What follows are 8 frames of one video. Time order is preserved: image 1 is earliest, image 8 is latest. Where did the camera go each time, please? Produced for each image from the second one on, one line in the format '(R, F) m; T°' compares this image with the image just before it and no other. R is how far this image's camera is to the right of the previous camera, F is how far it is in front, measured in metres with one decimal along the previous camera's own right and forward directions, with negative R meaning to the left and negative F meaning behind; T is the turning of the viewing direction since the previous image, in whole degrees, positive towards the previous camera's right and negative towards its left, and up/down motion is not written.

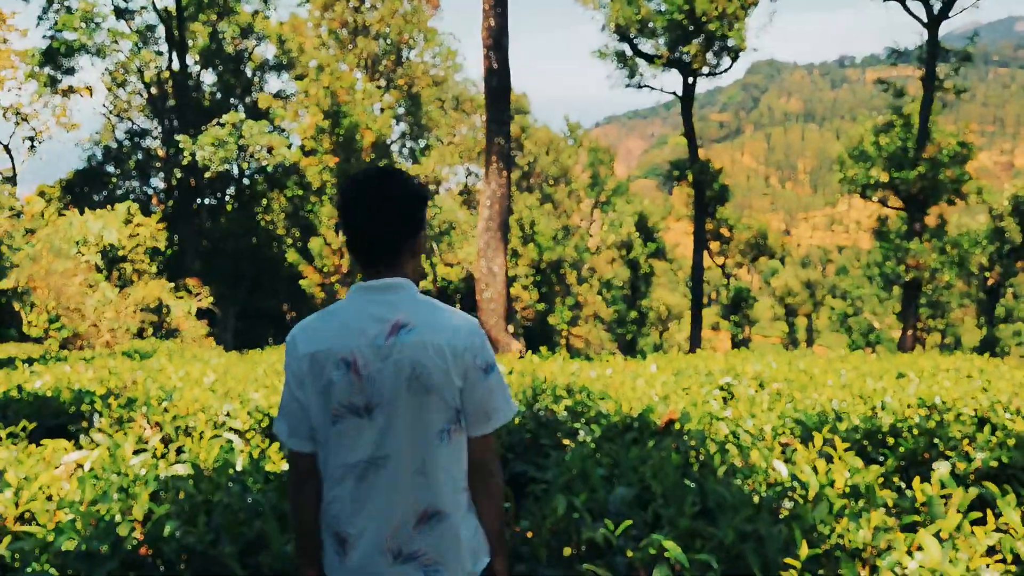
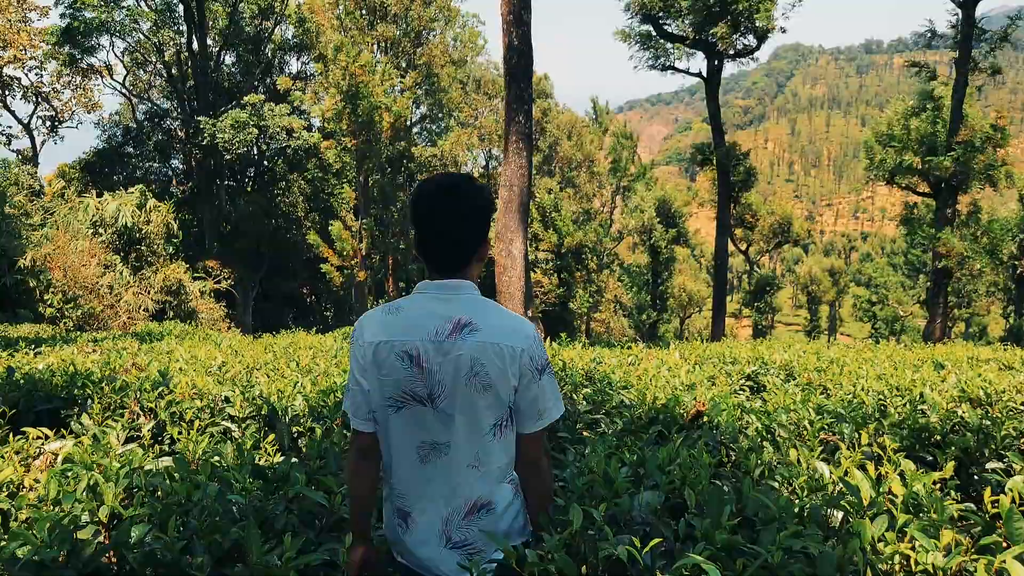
(0.0, +0.2) m; -1°
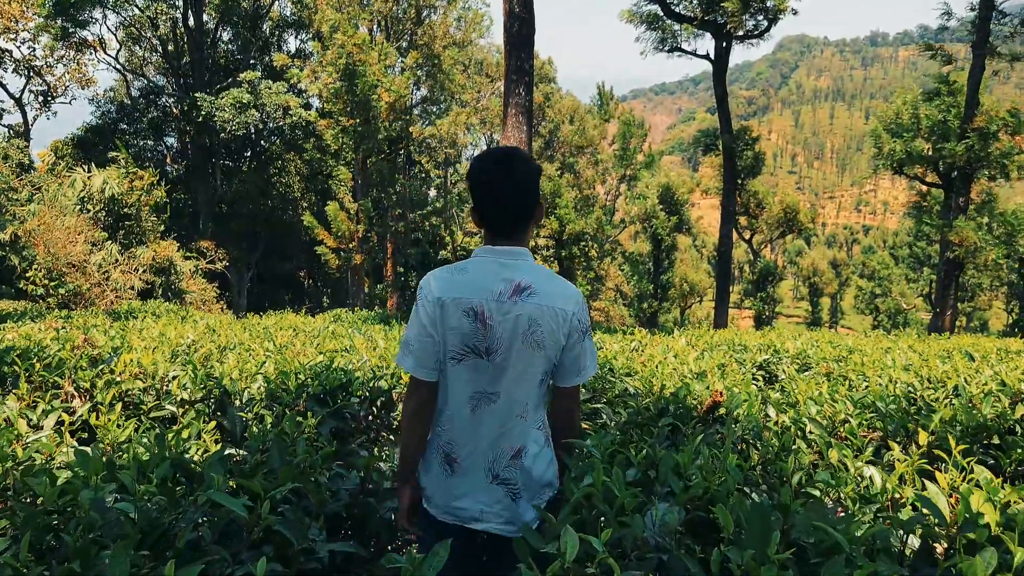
(0.0, +0.4) m; 0°
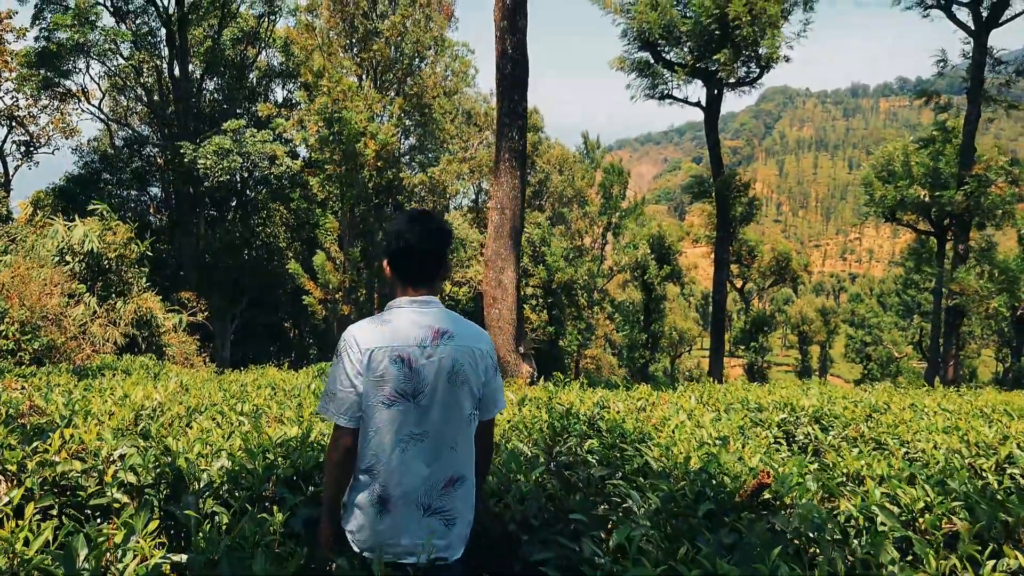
(-0.1, +0.4) m; +1°
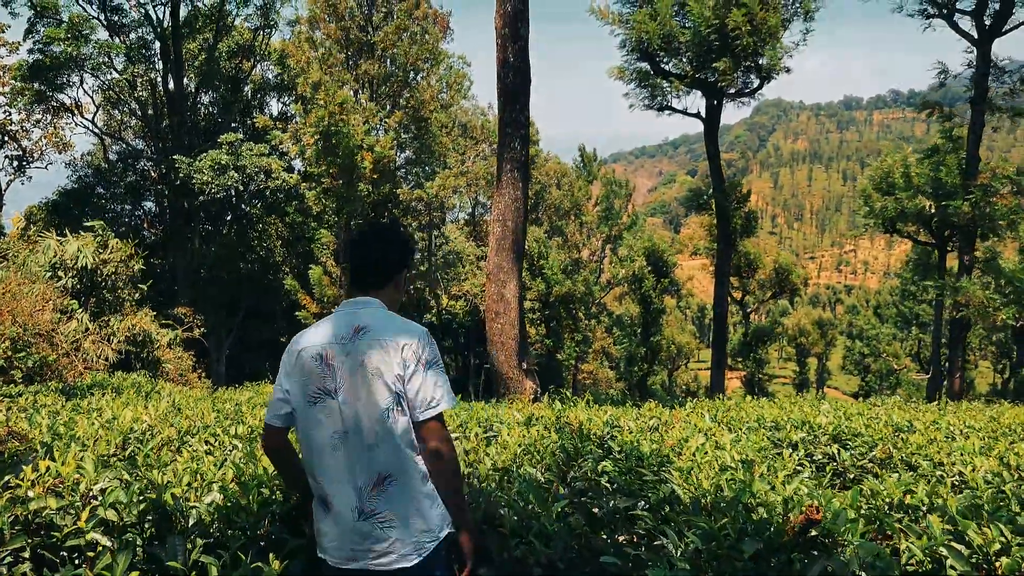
(-0.1, +0.2) m; 0°
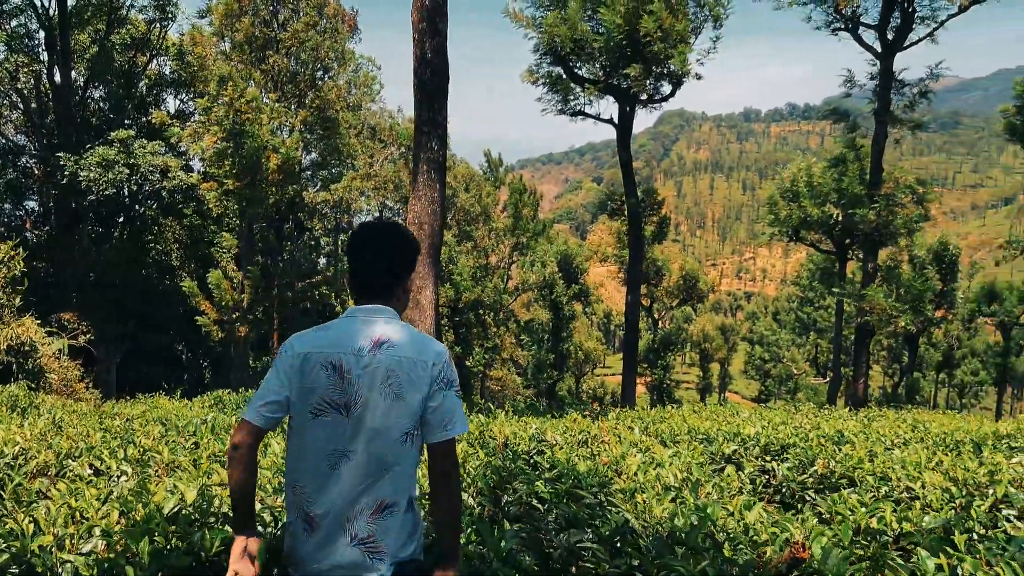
(-0.1, +0.3) m; +6°
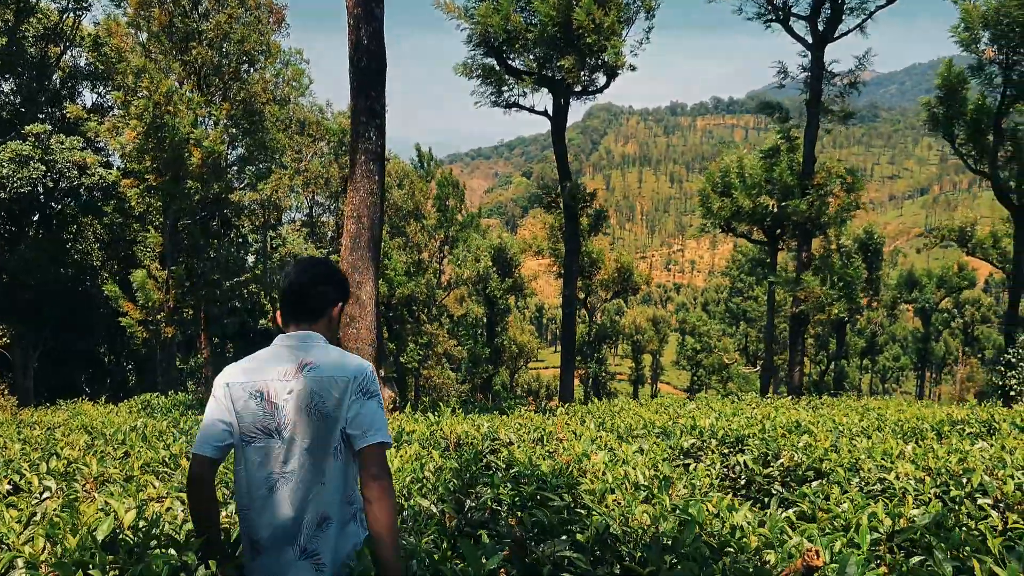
(-0.1, +0.2) m; +4°
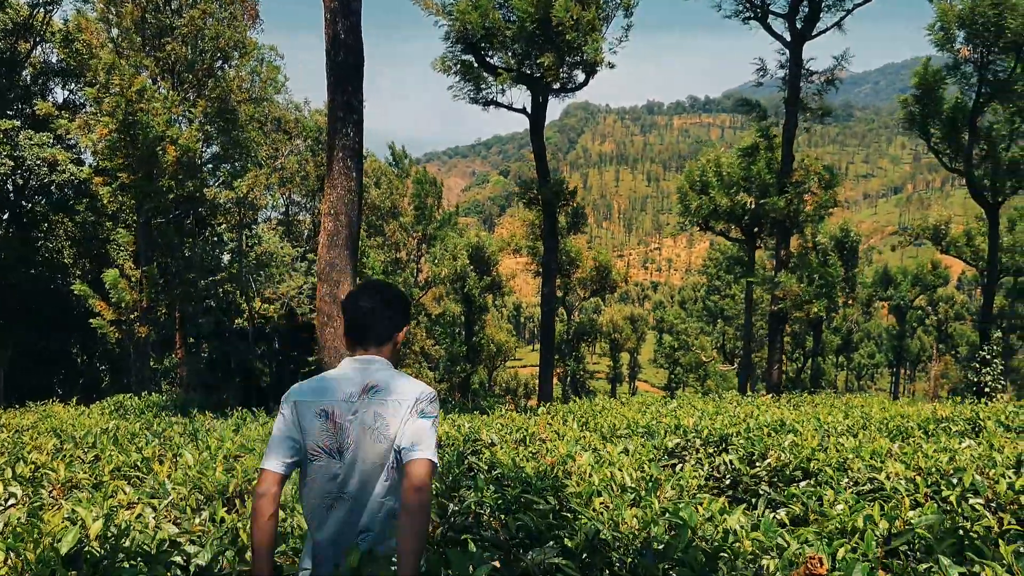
(0.0, +0.1) m; +1°
